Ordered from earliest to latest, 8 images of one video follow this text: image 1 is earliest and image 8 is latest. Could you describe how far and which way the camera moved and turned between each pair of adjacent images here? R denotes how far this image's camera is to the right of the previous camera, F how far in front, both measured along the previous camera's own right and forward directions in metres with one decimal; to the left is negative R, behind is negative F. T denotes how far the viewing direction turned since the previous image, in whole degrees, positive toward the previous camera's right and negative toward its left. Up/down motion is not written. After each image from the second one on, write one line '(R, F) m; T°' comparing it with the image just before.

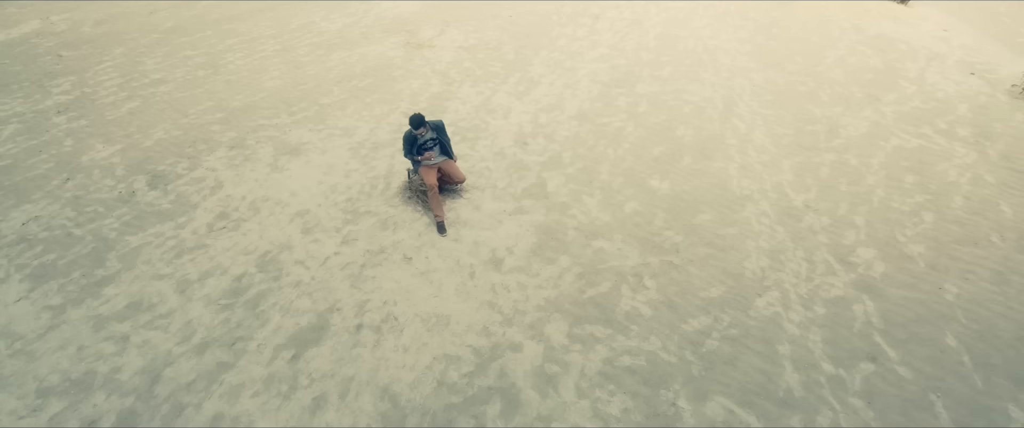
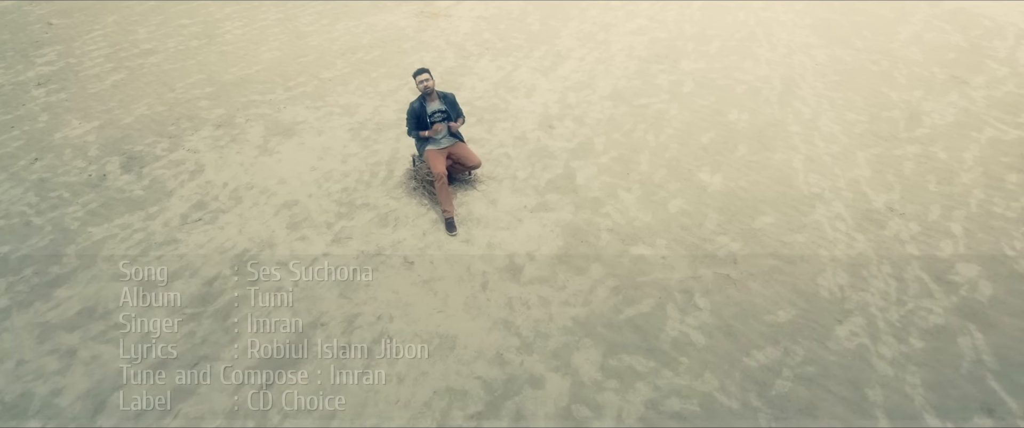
(0.0, +1.0) m; -2°
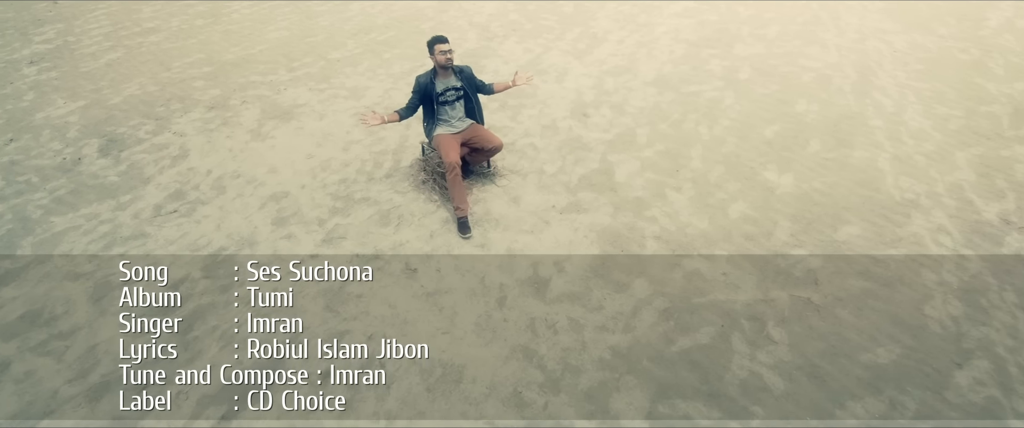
(0.0, +0.9) m; -3°
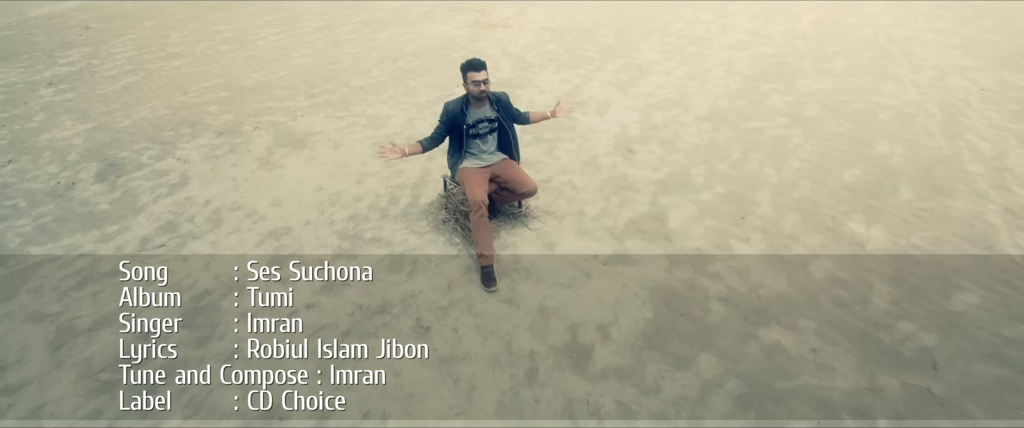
(-0.1, +0.7) m; -3°
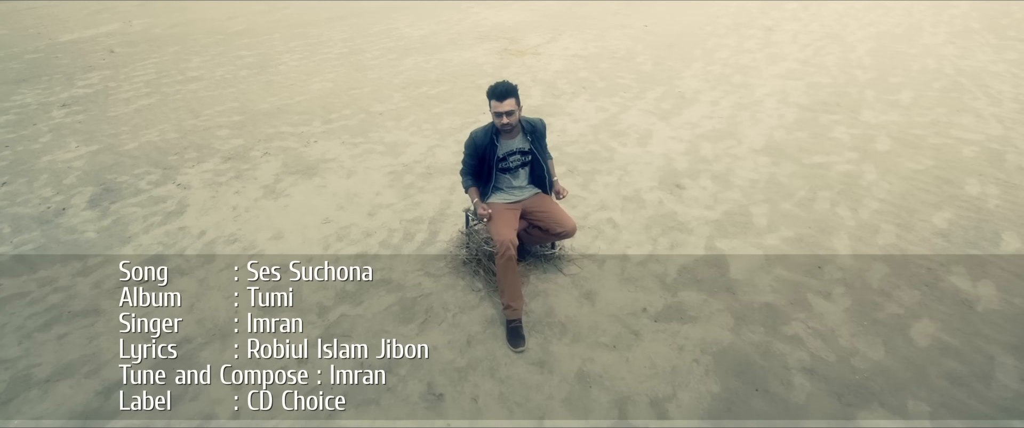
(-0.1, +0.6) m; -2°
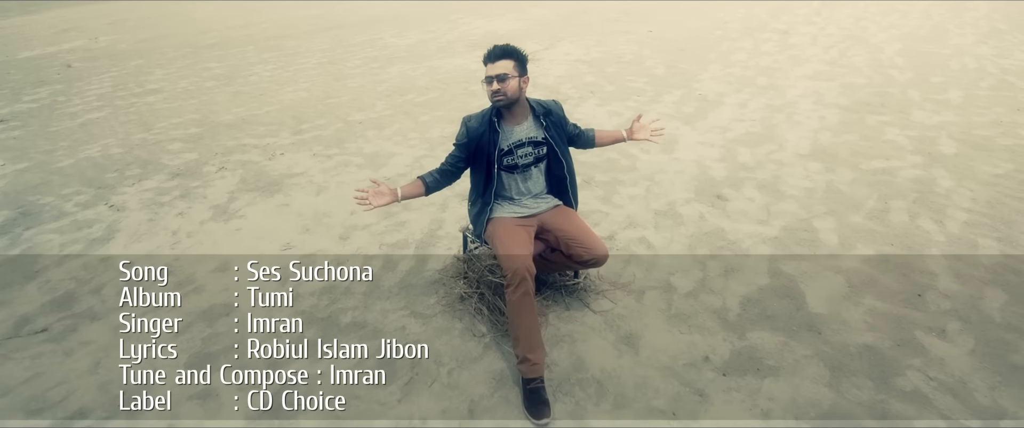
(-0.1, +0.8) m; +1°
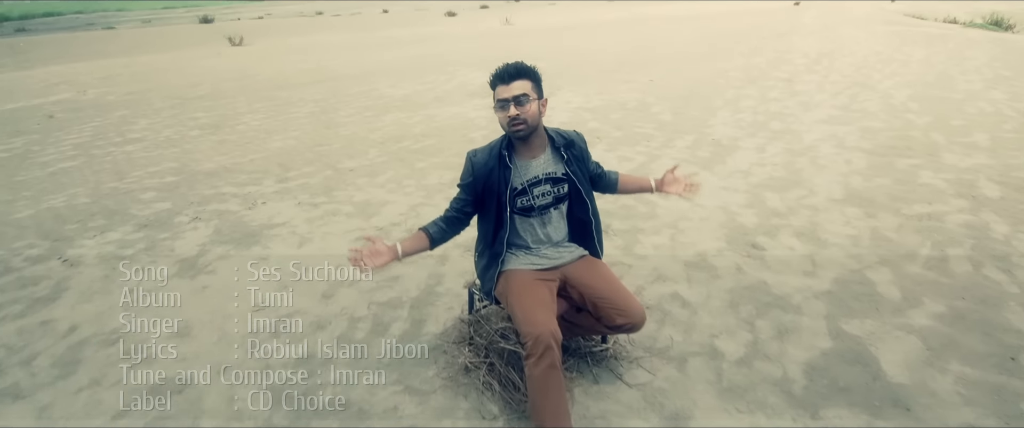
(-0.1, +0.4) m; +1°
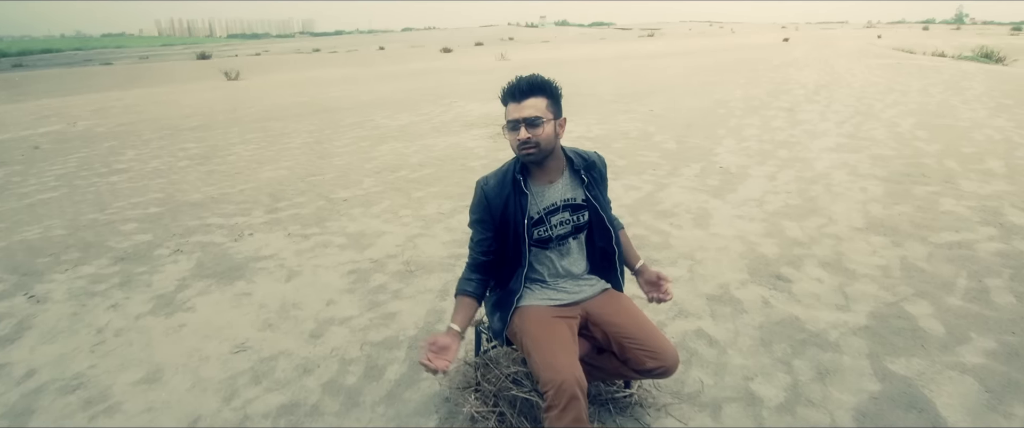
(-0.1, +0.2) m; +1°
